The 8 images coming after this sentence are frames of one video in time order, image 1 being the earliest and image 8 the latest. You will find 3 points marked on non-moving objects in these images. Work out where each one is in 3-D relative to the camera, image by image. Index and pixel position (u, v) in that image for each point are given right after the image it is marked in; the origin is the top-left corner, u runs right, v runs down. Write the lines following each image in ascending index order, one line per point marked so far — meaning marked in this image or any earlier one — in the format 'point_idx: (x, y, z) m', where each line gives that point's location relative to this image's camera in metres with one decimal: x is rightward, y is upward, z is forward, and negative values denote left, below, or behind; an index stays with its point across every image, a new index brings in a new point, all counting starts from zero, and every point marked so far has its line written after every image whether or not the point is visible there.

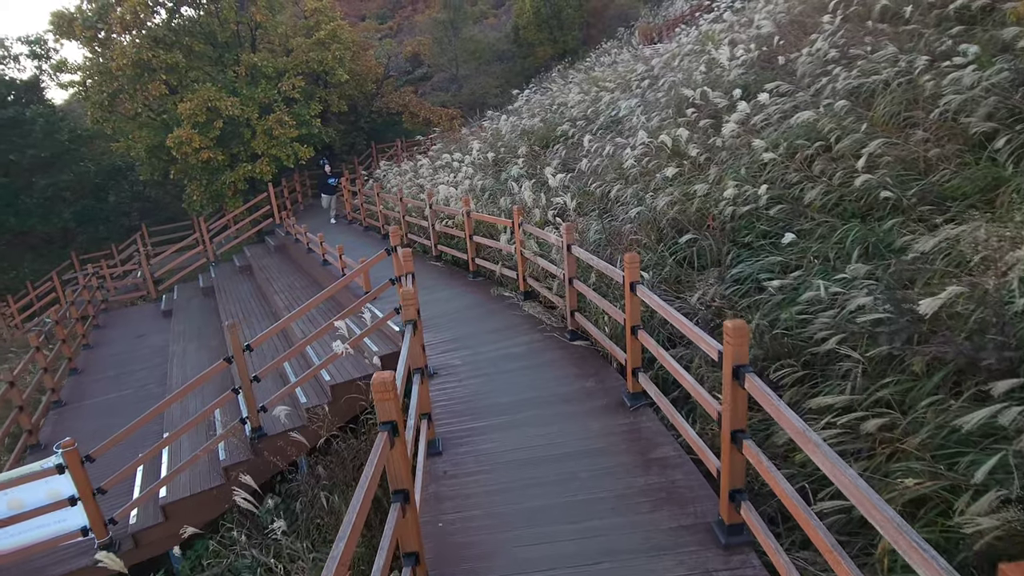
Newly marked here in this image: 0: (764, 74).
0: (+3.1, +2.6, +6.7) m
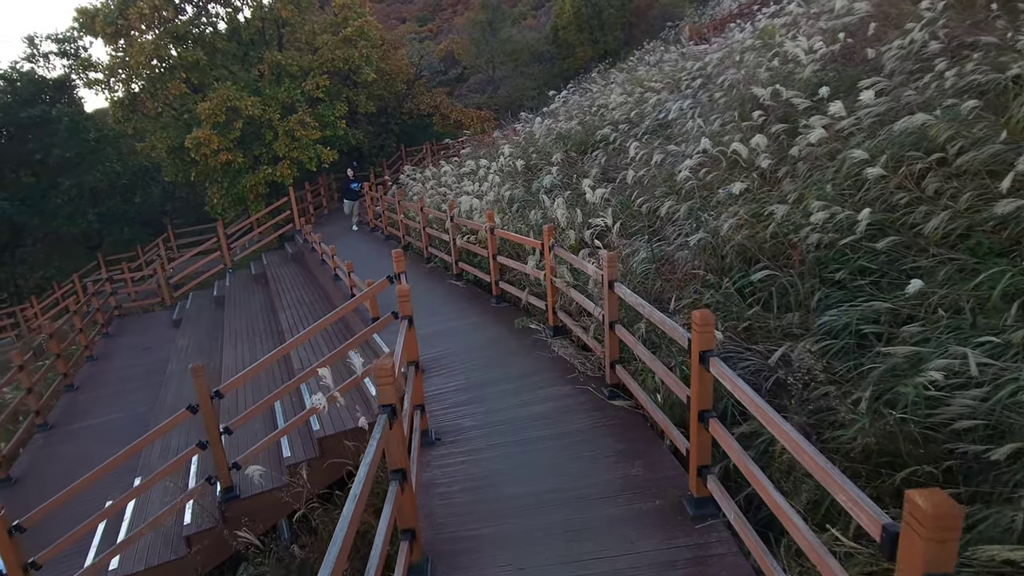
0: (+3.4, +2.2, +5.6) m
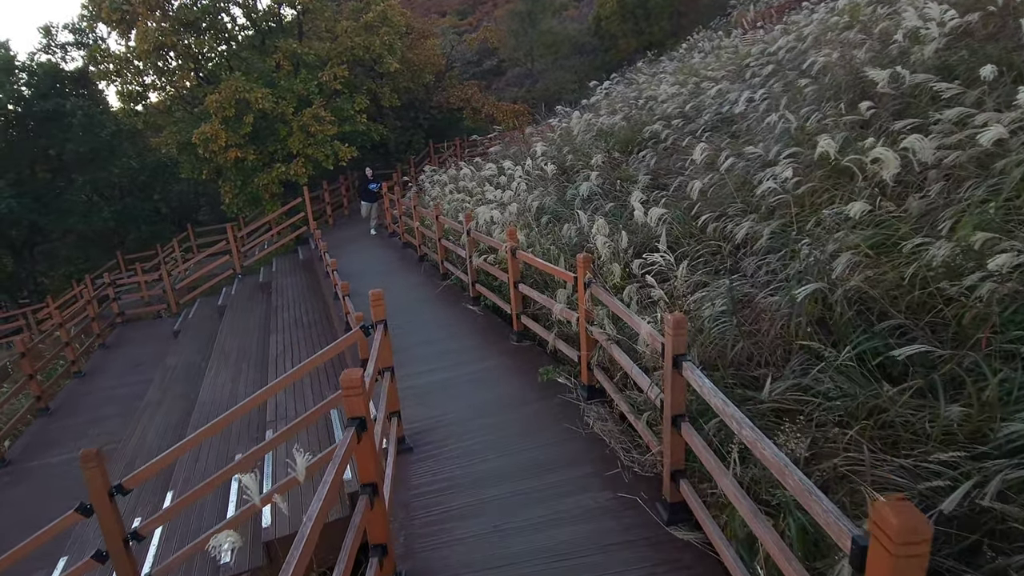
0: (+3.7, +1.8, +4.2) m
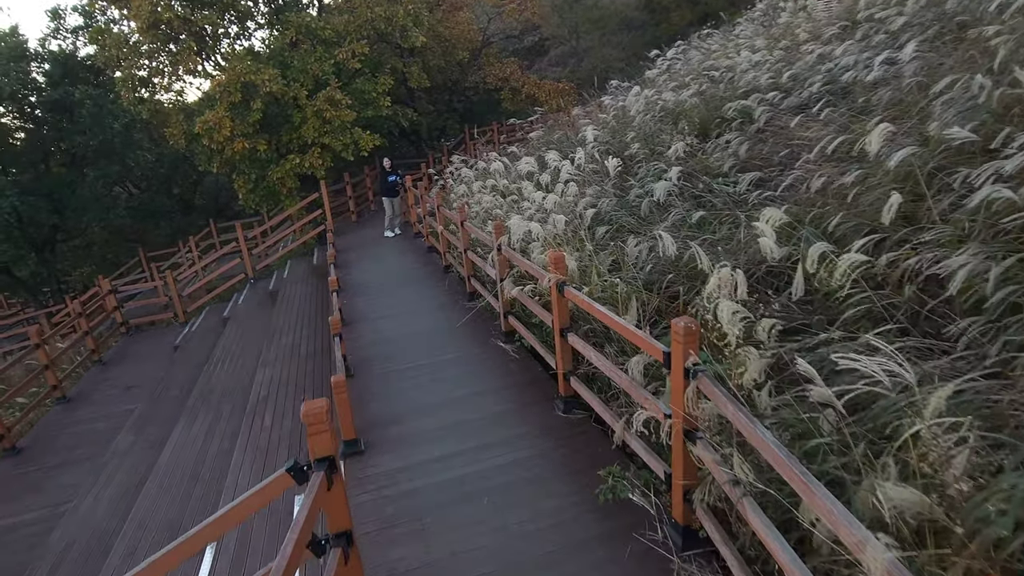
0: (+3.9, +1.5, +2.4) m
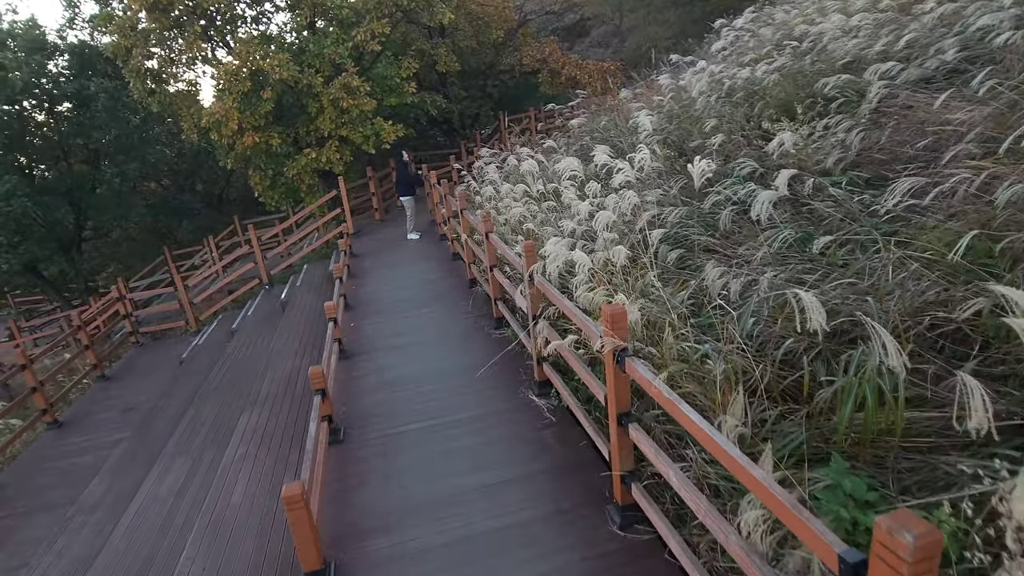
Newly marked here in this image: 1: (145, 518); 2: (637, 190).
0: (+4.0, +1.2, +1.1) m
1: (-2.6, -1.6, +3.9) m
2: (+0.8, +0.7, +3.7) m
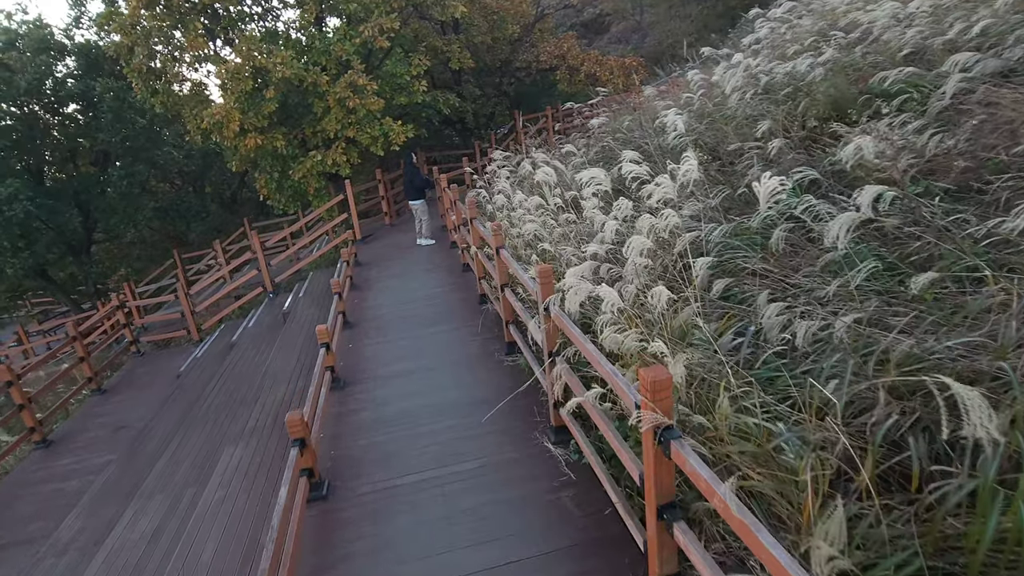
0: (+4.0, +1.0, +0.5) m
1: (-2.5, -1.8, +3.5) m
2: (+0.9, +0.5, +3.1) m
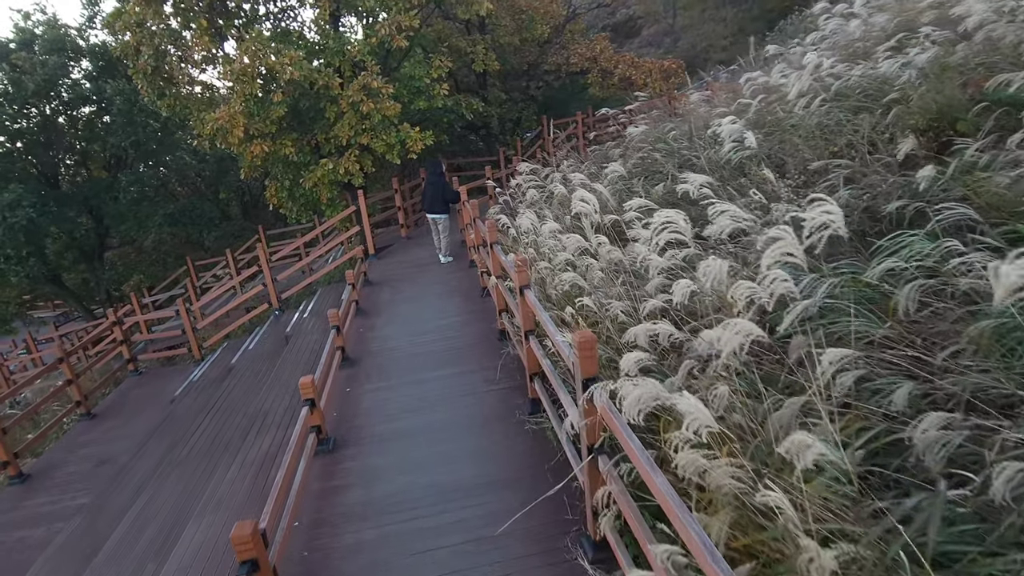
0: (+4.0, +0.7, -0.4) m
1: (-2.4, -2.0, +2.9) m
2: (+1.0, +0.2, +2.4) m
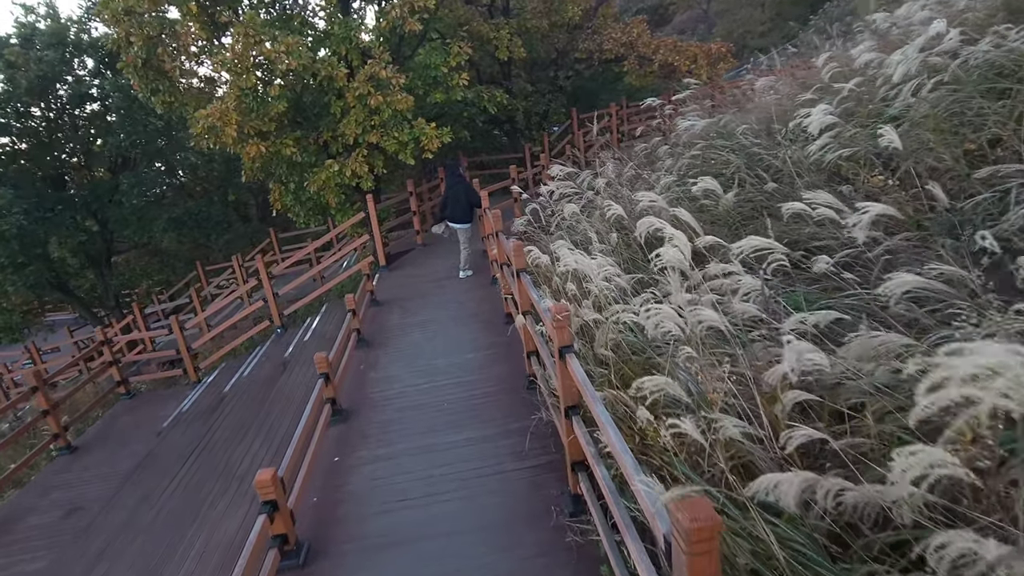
0: (+4.0, +0.4, -1.5) m
1: (-2.3, -2.3, +2.1) m
2: (+1.2, -0.1, +1.4) m
